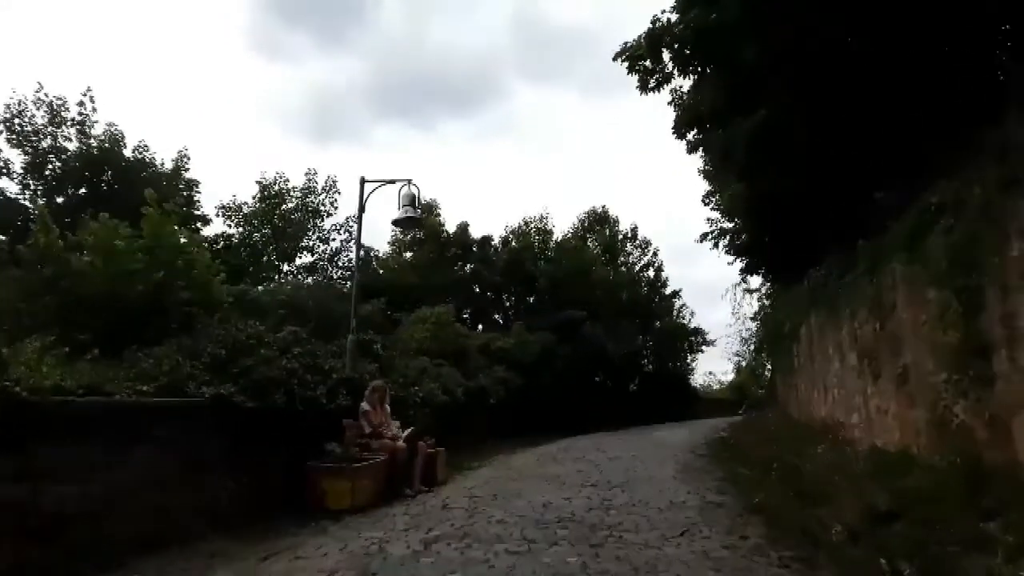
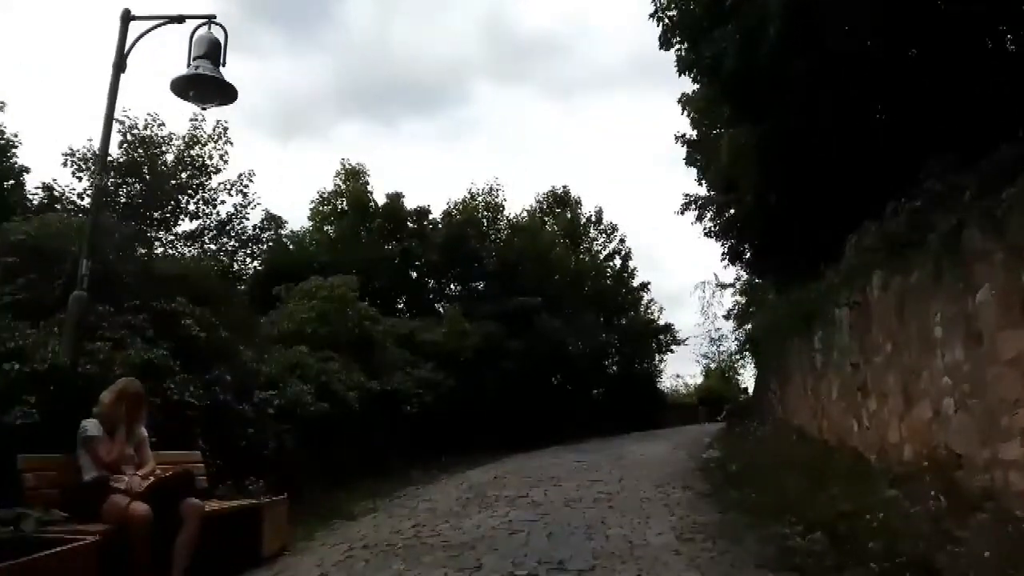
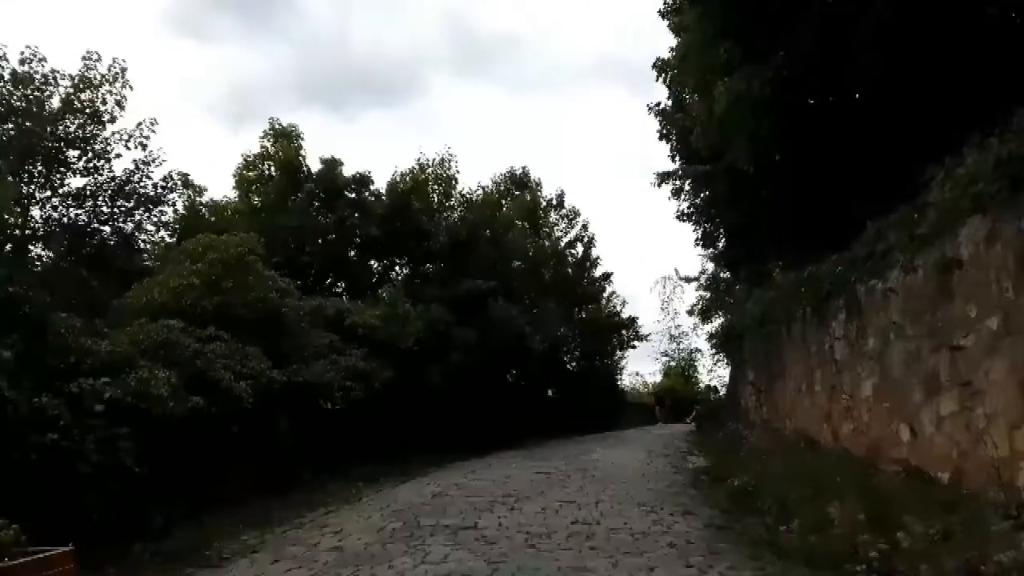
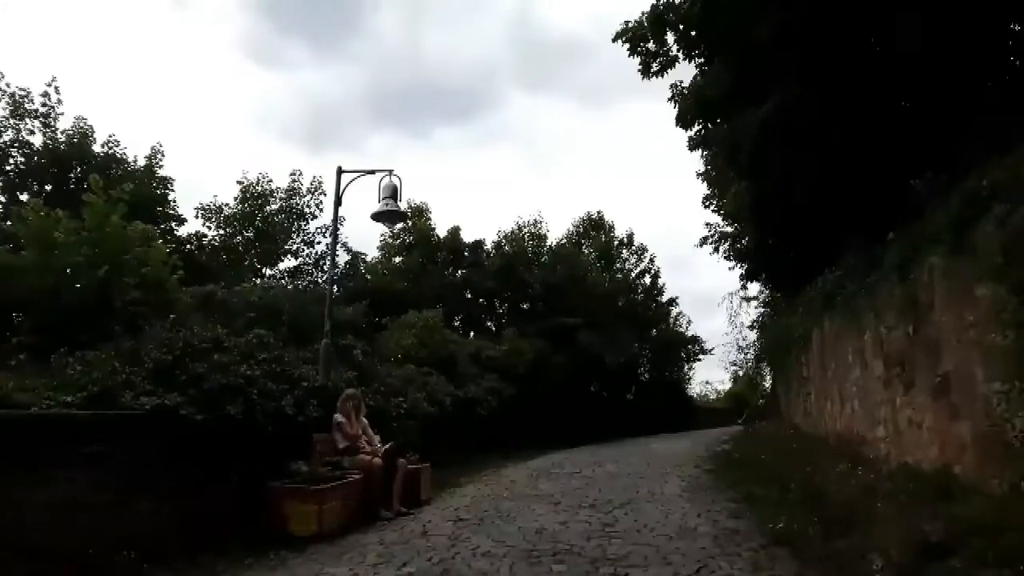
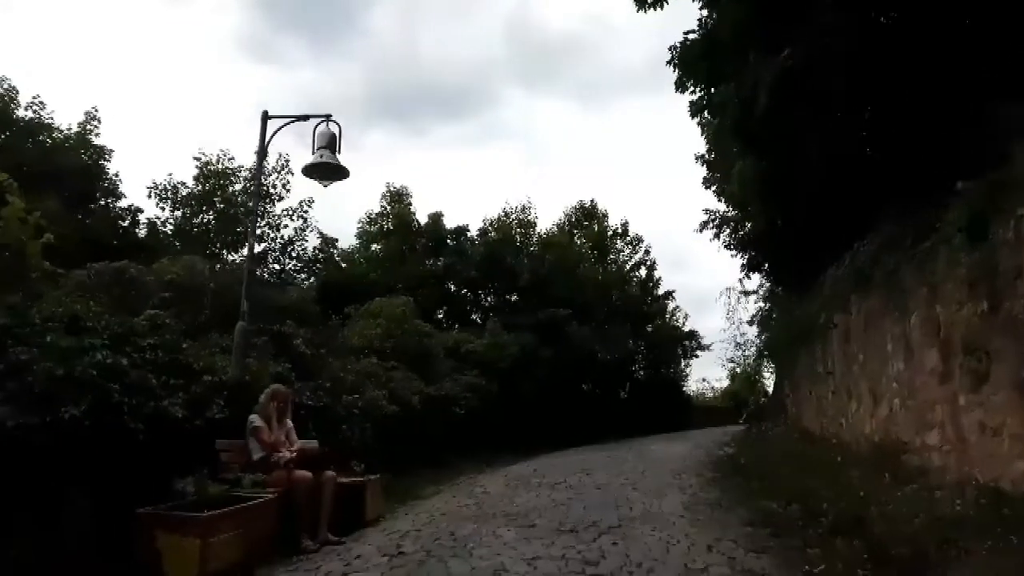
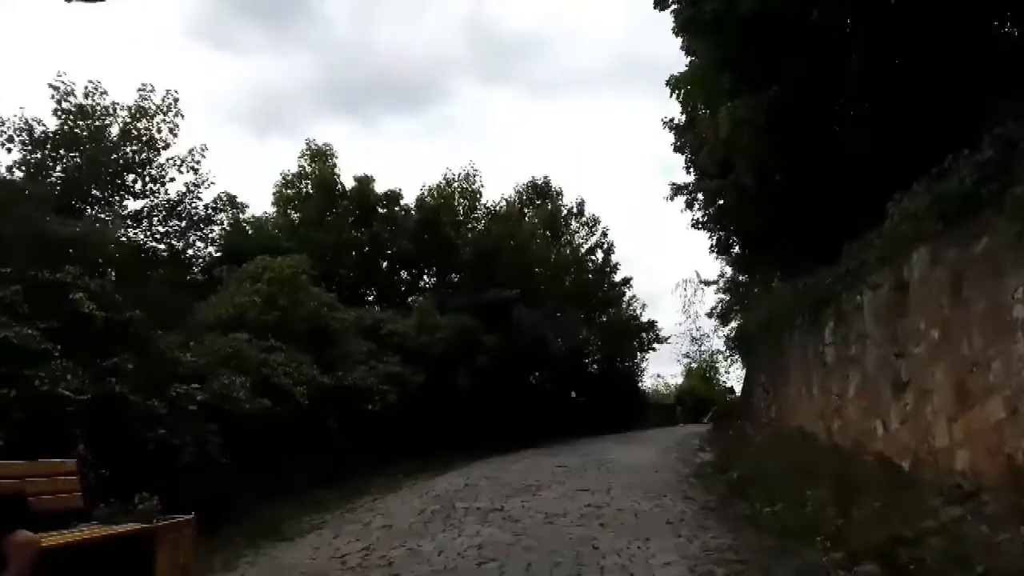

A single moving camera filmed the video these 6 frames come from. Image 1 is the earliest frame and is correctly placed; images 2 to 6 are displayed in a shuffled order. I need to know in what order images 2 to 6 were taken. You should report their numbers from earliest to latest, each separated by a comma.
4, 5, 2, 6, 3
